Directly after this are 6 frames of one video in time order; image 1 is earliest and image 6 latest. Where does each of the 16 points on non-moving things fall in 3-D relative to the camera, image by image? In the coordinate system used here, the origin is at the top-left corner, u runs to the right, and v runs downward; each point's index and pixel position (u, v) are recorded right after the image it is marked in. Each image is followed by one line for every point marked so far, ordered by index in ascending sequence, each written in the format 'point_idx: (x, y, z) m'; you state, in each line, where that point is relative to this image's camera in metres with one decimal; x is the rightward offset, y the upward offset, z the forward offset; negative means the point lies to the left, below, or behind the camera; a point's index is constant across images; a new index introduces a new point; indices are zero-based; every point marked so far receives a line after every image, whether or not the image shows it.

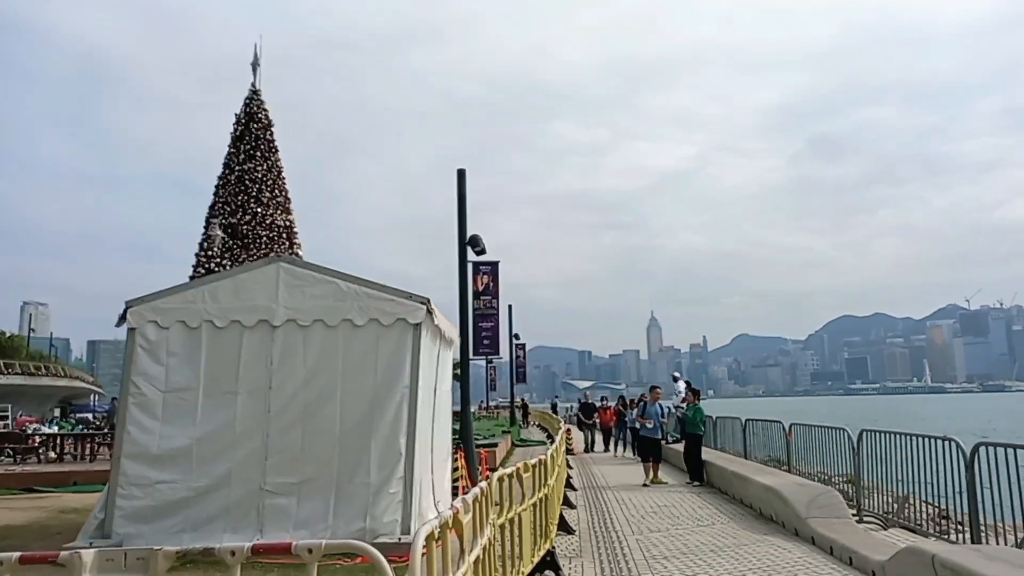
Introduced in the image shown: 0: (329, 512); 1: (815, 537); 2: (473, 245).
0: (-2.4, -2.9, +9.1) m
1: (+3.9, -3.2, +8.9) m
2: (-0.9, +1.0, +16.2) m
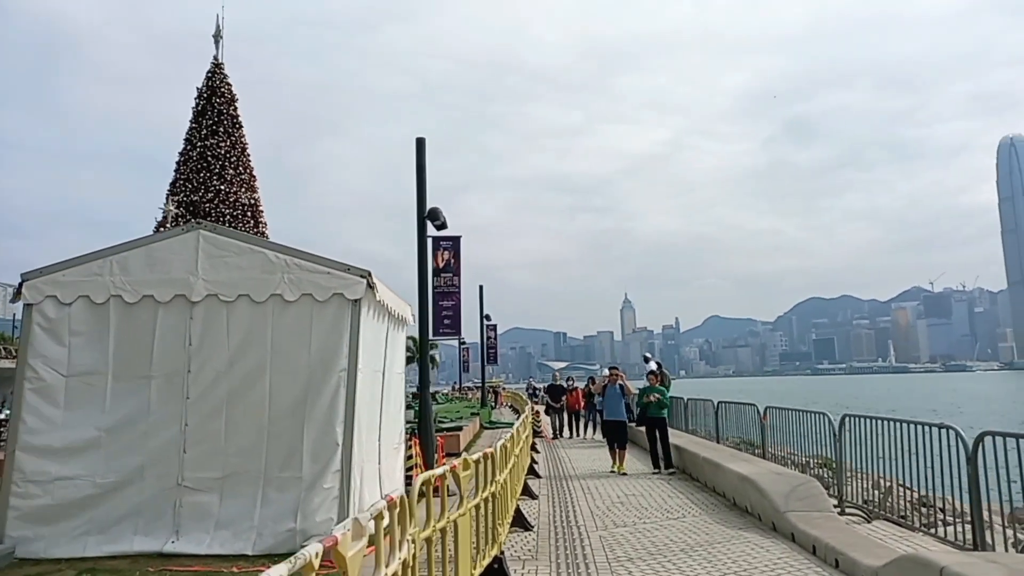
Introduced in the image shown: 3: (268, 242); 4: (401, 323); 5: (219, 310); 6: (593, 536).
0: (-3.0, -2.6, +8.0) m
1: (+3.3, -2.9, +8.2) m
2: (-1.7, +1.6, +15.1) m
3: (-3.0, +0.6, +8.6) m
4: (-1.9, -0.6, +11.6) m
5: (-3.6, -0.3, +8.4) m
6: (+1.0, -3.1, +8.7) m
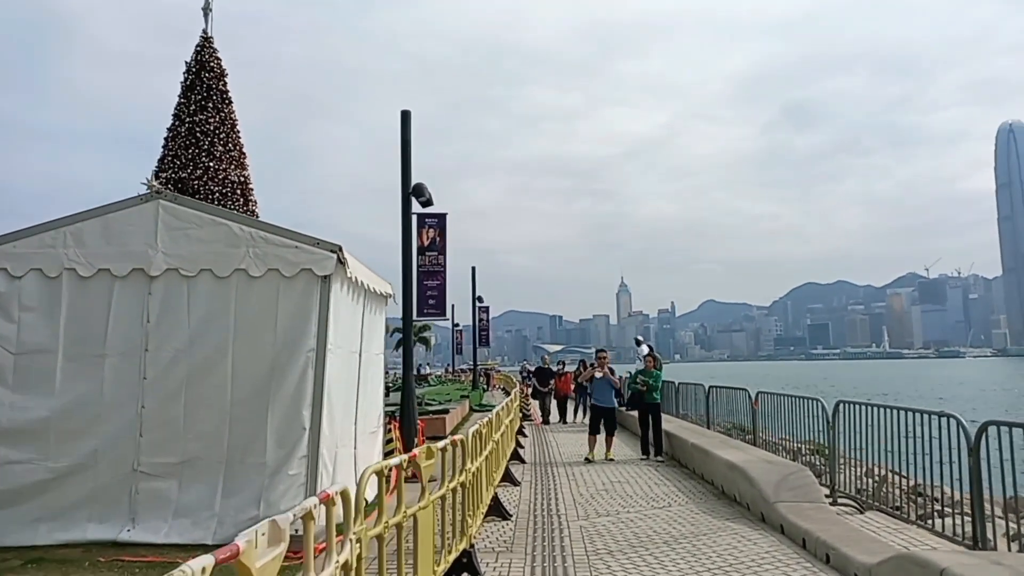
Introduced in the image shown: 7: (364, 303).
0: (-3.3, -2.3, +7.6) m
1: (+3.0, -2.7, +7.8) m
2: (-2.0, +2.0, +14.6) m
3: (-3.3, +0.9, +8.1) m
4: (-2.1, -0.2, +11.1) m
5: (-3.8, 0.0, +7.9) m
6: (+0.7, -2.8, +8.3) m
7: (-2.1, -0.2, +9.9) m
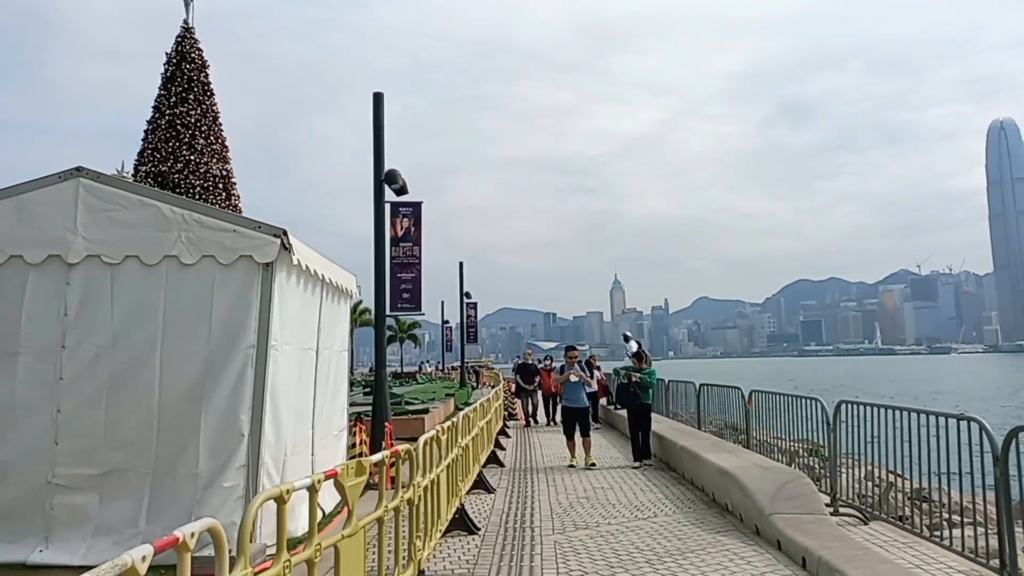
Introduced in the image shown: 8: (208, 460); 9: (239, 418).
0: (-3.6, -2.2, +6.8) m
1: (+2.7, -2.5, +7.0) m
2: (-2.4, +2.1, +13.8) m
3: (-3.6, +1.0, +7.2) m
4: (-2.5, -0.1, +10.3) m
5: (-4.2, +0.1, +7.0) m
6: (+0.4, -2.7, +7.5) m
7: (-2.5, -0.1, +9.0) m
8: (-3.0, -1.7, +6.8) m
9: (-2.7, -1.3, +6.9) m
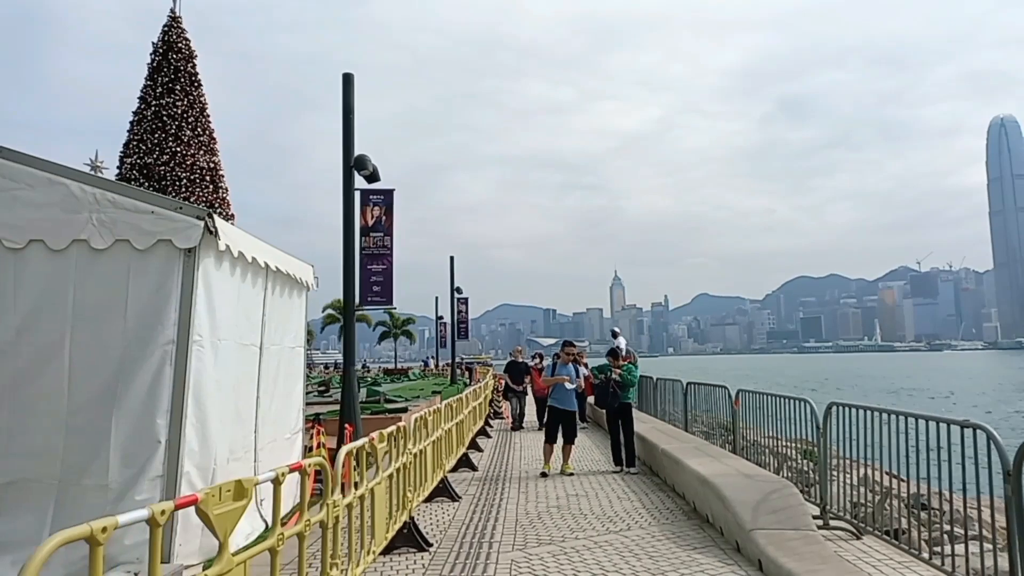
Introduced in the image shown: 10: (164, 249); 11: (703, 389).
0: (-4.1, -2.1, +6.0) m
1: (+2.2, -2.4, +6.2) m
2: (-2.9, +2.3, +13.0) m
3: (-4.1, +1.1, +6.4) m
4: (-3.0, 0.0, +9.5) m
5: (-4.6, +0.2, +6.3) m
6: (-0.1, -2.6, +6.7) m
7: (-2.9, 0.0, +8.3) m
8: (-3.4, -1.6, +6.1) m
9: (-3.2, -1.2, +6.2) m
10: (-3.2, +0.4, +6.4) m
11: (+3.7, -2.0, +13.5) m
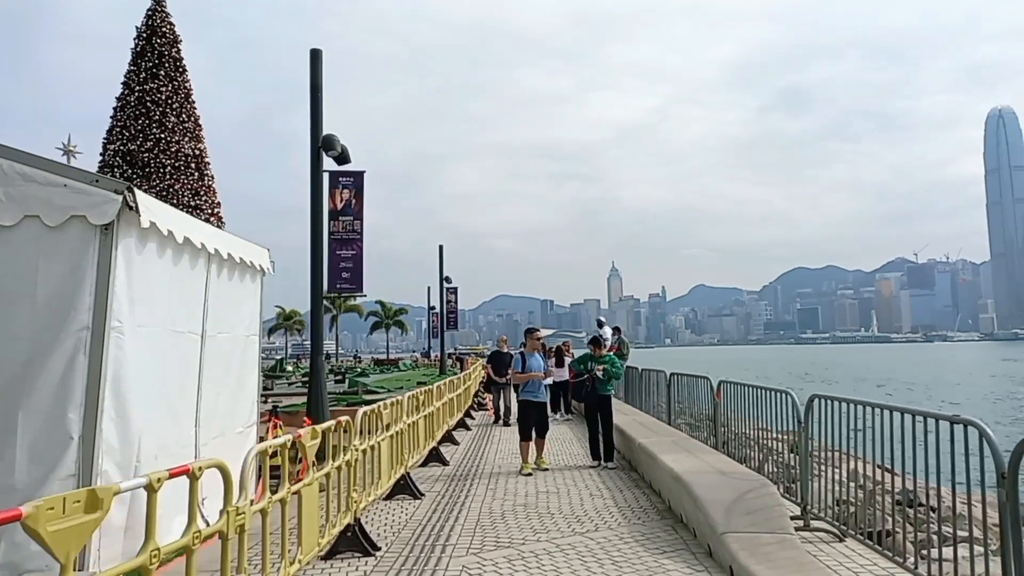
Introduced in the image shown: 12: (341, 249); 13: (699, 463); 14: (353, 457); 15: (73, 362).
0: (-4.5, -1.9, +5.5) m
1: (+1.8, -2.3, +5.7) m
2: (-3.3, +2.5, +12.4) m
3: (-4.5, +1.3, +5.9) m
4: (-3.4, +0.2, +8.9) m
5: (-5.0, +0.4, +5.7) m
6: (-0.5, -2.5, +6.2) m
7: (-3.4, +0.2, +7.7) m
8: (-3.9, -1.4, +5.5) m
9: (-3.6, -1.0, +5.6) m
10: (-3.6, +0.5, +5.8) m
11: (+3.3, -1.7, +12.9) m
12: (-3.1, +0.7, +12.7) m
13: (+2.1, -2.0, +7.9) m
14: (-1.5, -1.6, +6.7) m
15: (-3.6, -0.6, +5.7) m
